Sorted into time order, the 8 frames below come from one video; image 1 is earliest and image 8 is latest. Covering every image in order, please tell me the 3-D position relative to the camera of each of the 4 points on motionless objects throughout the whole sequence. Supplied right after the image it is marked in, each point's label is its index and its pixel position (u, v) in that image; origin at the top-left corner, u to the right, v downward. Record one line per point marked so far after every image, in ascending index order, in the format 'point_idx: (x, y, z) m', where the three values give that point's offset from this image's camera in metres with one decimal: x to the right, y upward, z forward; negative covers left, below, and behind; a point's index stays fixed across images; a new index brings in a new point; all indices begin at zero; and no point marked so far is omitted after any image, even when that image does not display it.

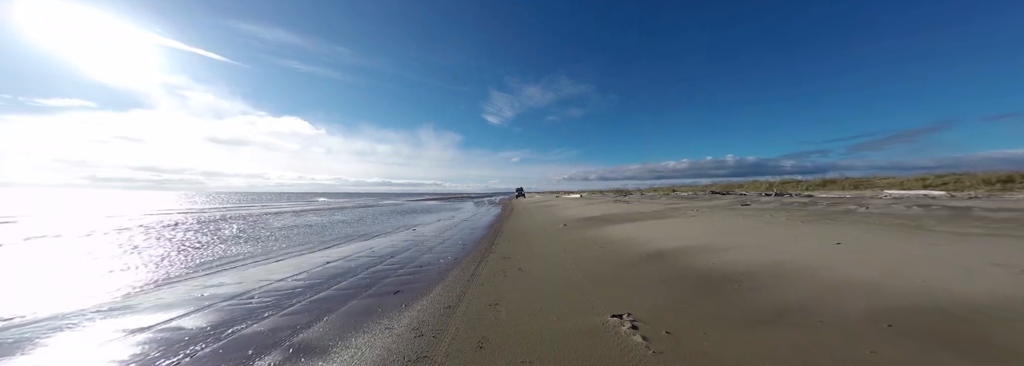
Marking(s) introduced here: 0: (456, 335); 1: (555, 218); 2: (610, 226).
0: (-0.8, -2.1, +3.4) m
1: (+2.7, -2.2, +15.7) m
2: (+4.3, -1.9, +10.8) m
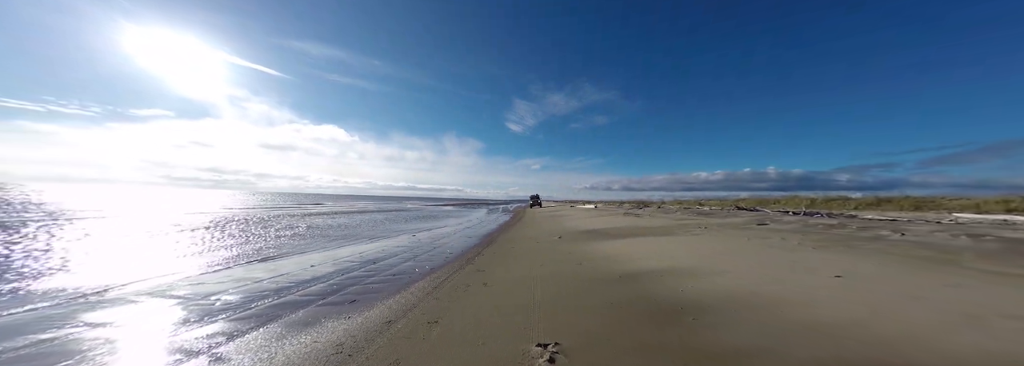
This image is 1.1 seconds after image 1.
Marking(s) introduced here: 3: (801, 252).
0: (-1.9, -2.3, +3.3) m
1: (+2.7, -2.9, +15.3) m
2: (+3.8, -2.5, +10.3) m
3: (+7.6, -1.8, +6.4) m
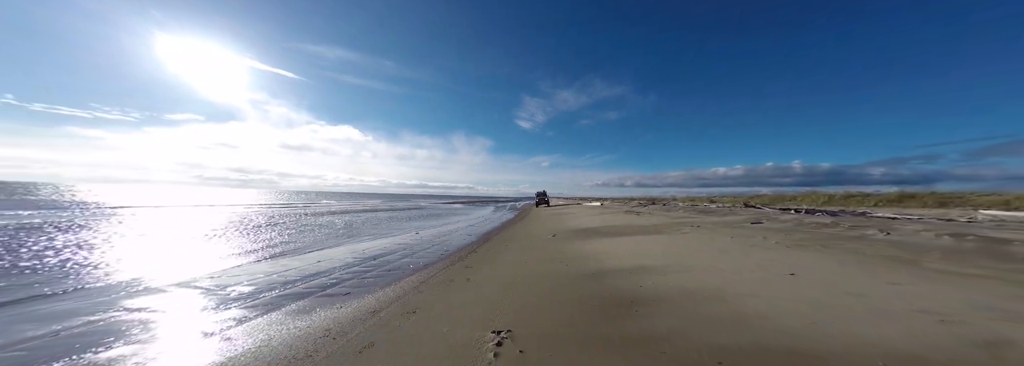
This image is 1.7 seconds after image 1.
0: (-2.5, -2.4, +3.9) m
1: (+2.6, -2.9, +15.6) m
2: (+3.5, -2.5, +10.6) m
3: (+7.1, -1.8, +6.5) m
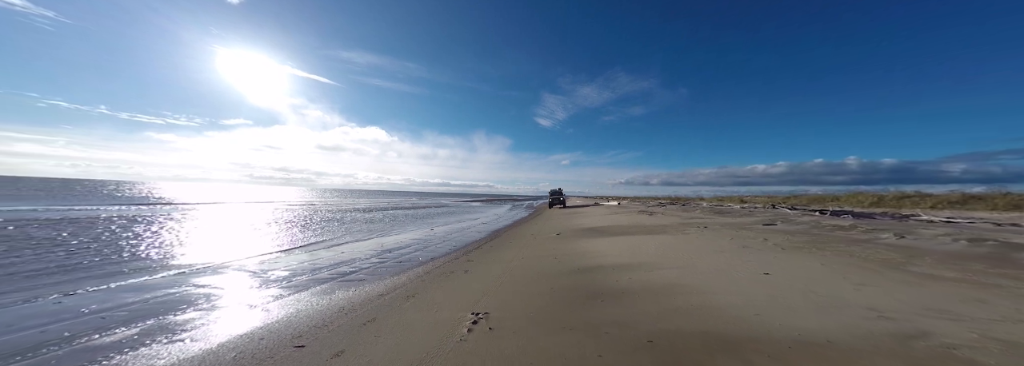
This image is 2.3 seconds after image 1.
0: (-2.9, -2.5, +4.7) m
1: (+3.2, -2.8, +15.9) m
2: (+3.7, -2.5, +10.8) m
3: (+6.9, -1.8, +6.5) m
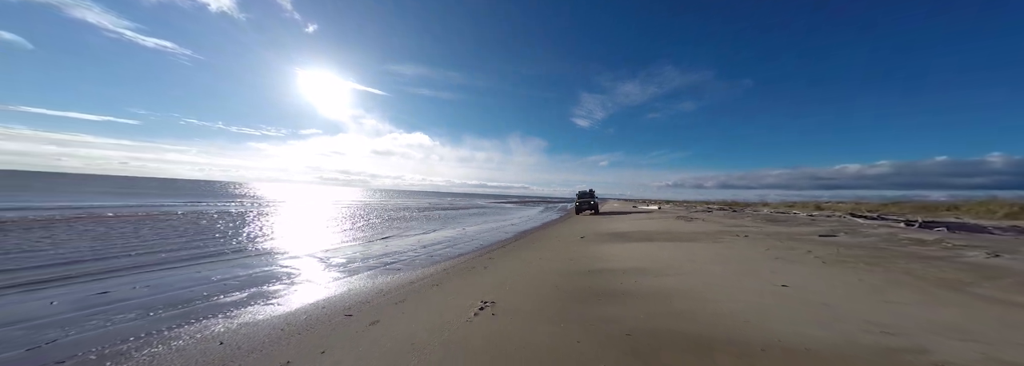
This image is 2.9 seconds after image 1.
0: (-2.8, -2.6, +5.7) m
1: (+5.0, -3.0, +15.9) m
2: (+4.7, -2.7, +10.7) m
3: (+7.2, -2.0, +6.0) m
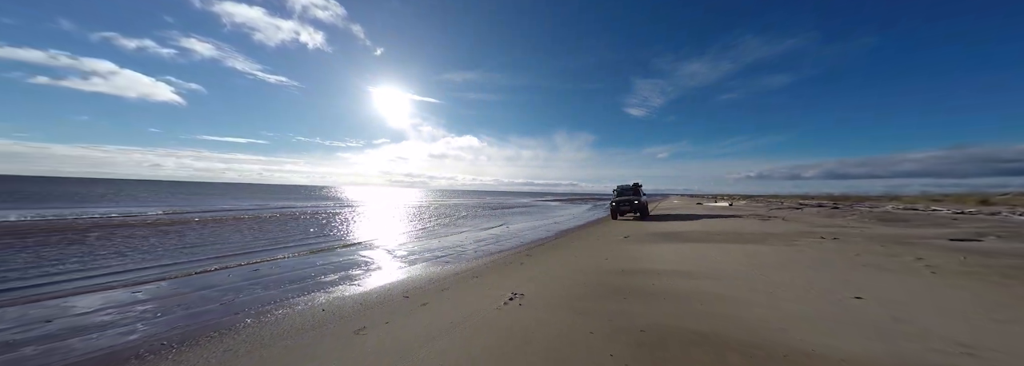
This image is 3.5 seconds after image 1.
0: (-1.9, -2.7, +6.7) m
1: (+7.8, -2.8, +15.0) m
2: (+6.5, -2.5, +10.1) m
3: (+7.9, -1.8, +4.9) m
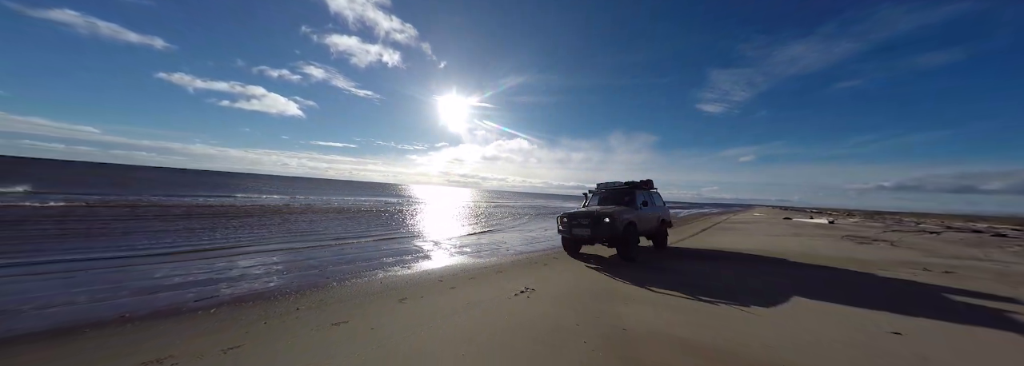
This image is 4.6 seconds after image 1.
0: (-1.2, -2.9, +7.8) m
1: (+10.0, -3.3, +13.8) m
2: (+7.7, -2.9, +9.3) m
3: (+8.0, -2.2, +3.9) m
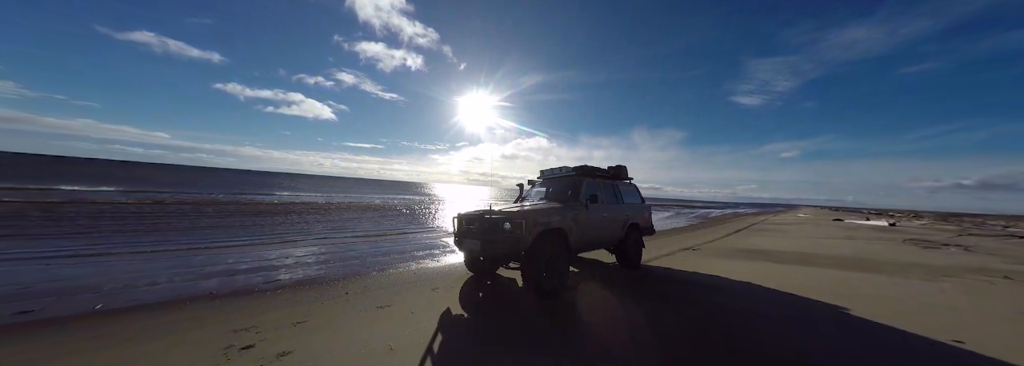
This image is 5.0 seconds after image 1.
0: (-0.4, -2.8, +8.0) m
1: (+11.3, -3.2, +13.1) m
2: (+8.5, -2.8, +8.8) m
3: (+8.4, -2.2, +3.4) m
